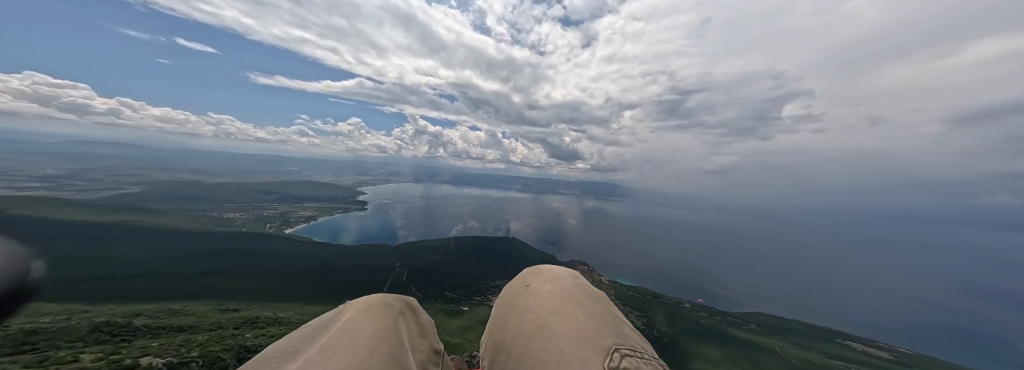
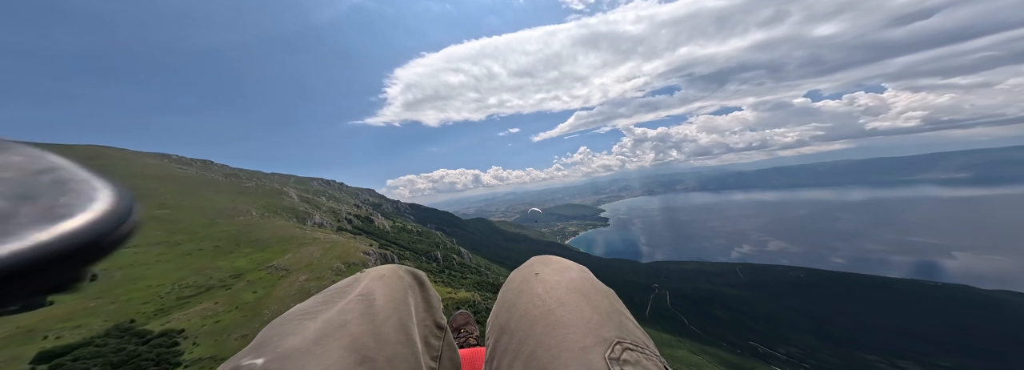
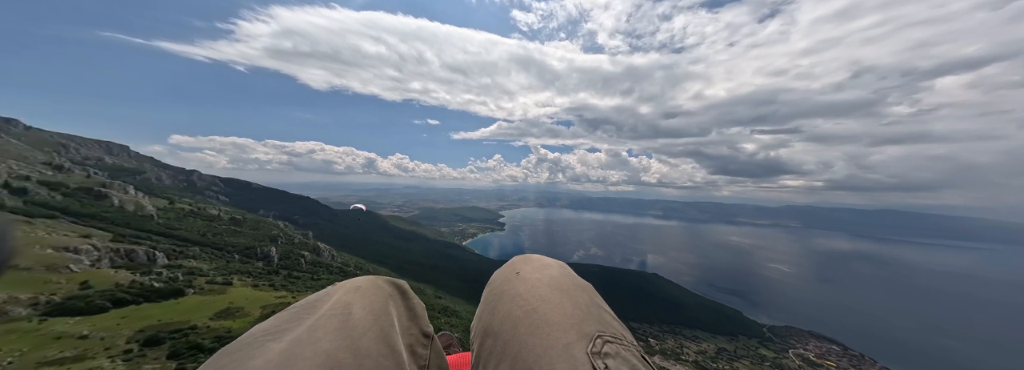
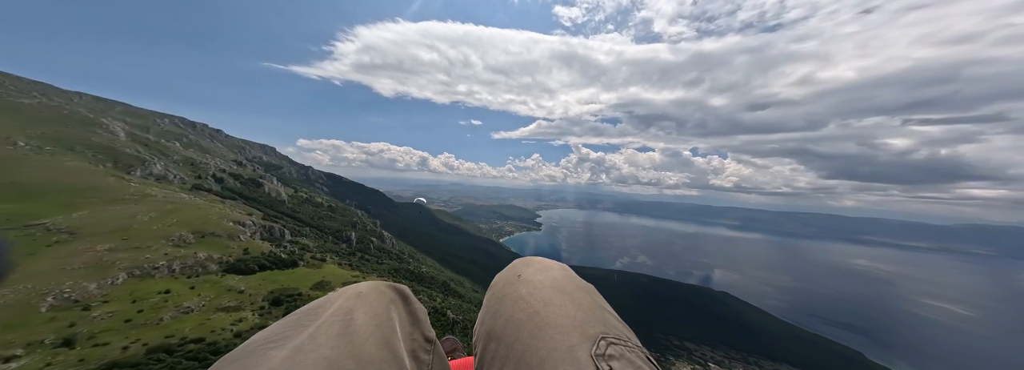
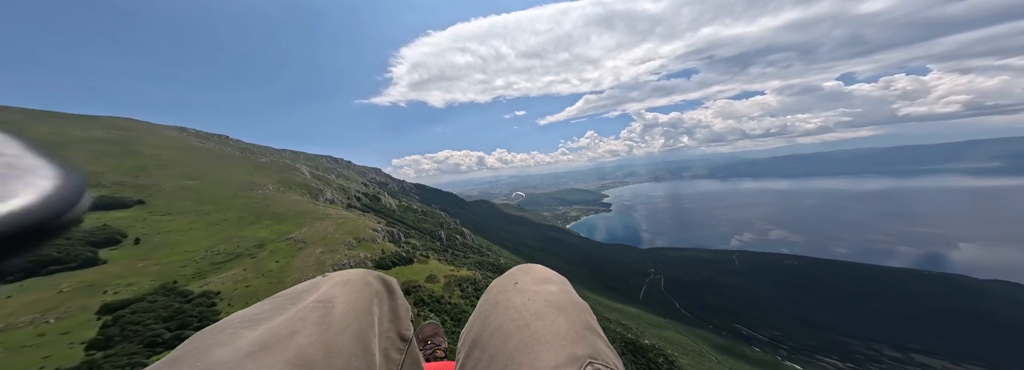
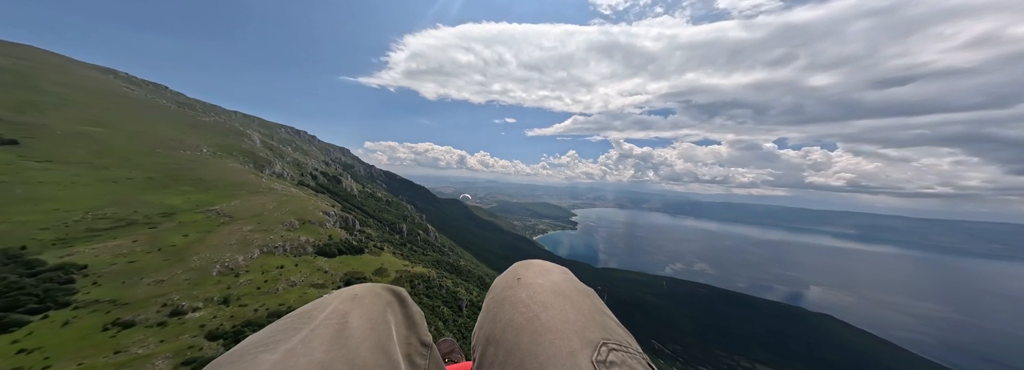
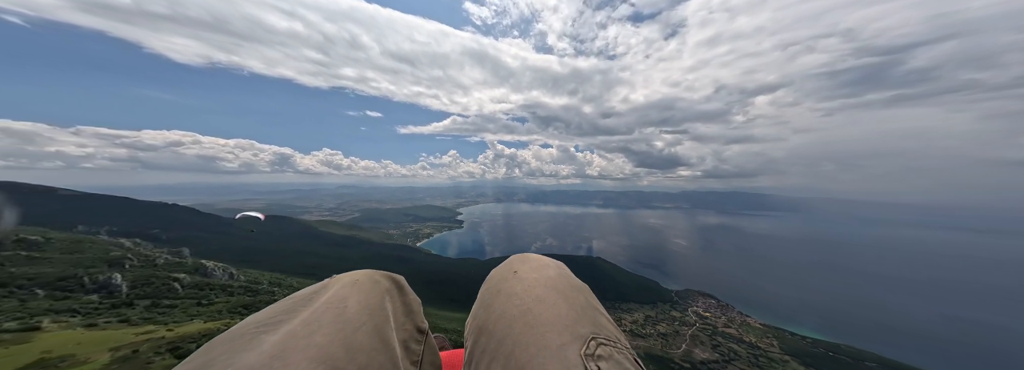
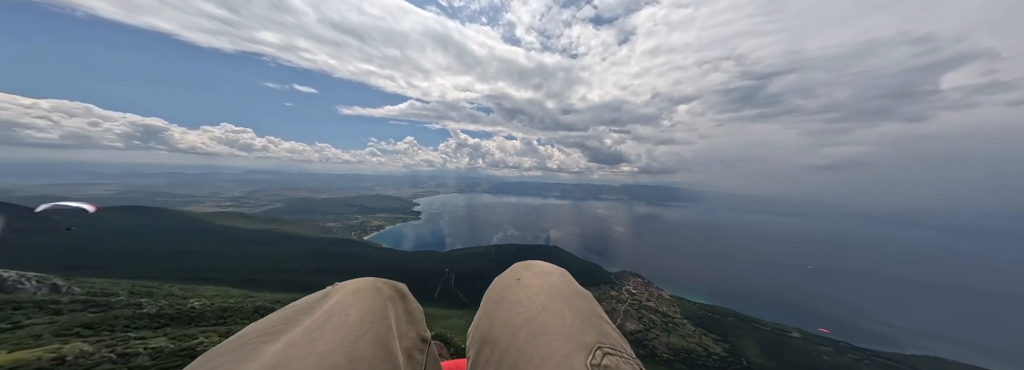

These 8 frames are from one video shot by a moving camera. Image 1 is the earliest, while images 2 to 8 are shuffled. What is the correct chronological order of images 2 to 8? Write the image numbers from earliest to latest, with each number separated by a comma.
8, 7, 3, 4, 6, 5, 2
